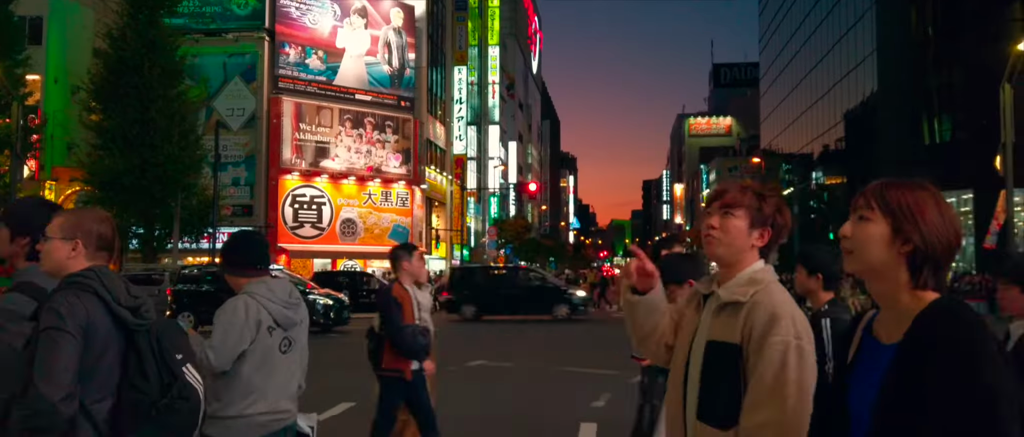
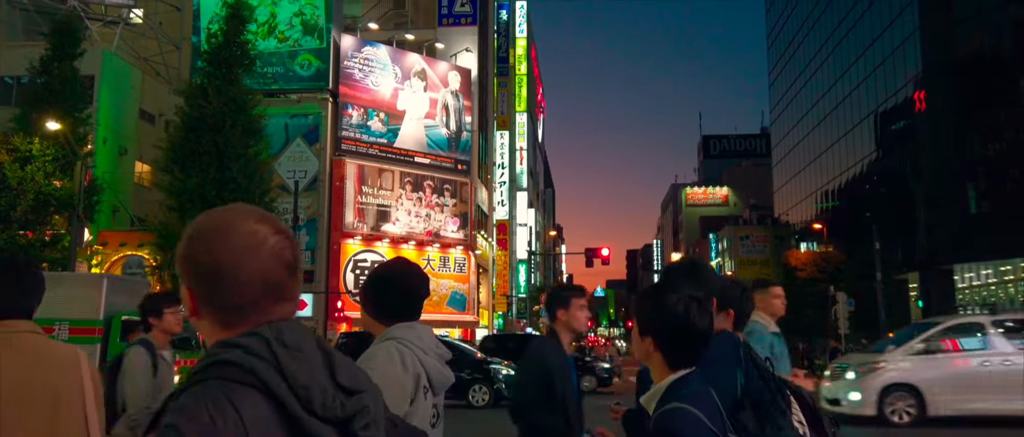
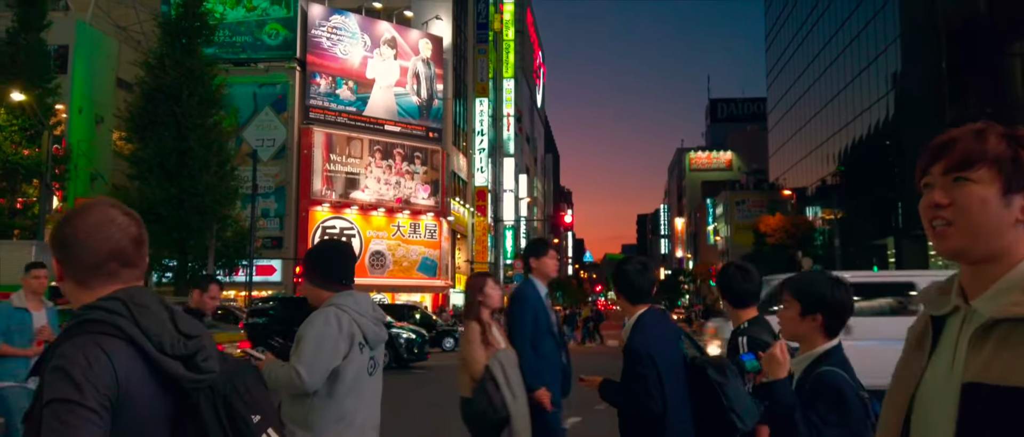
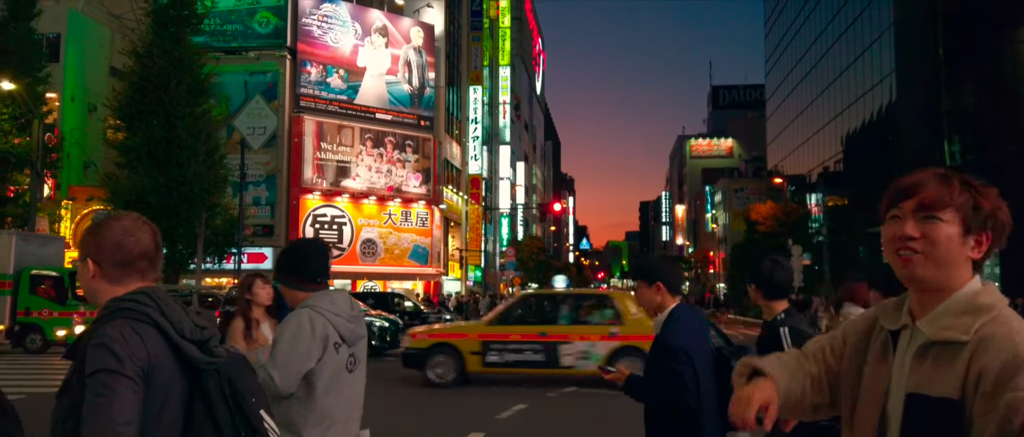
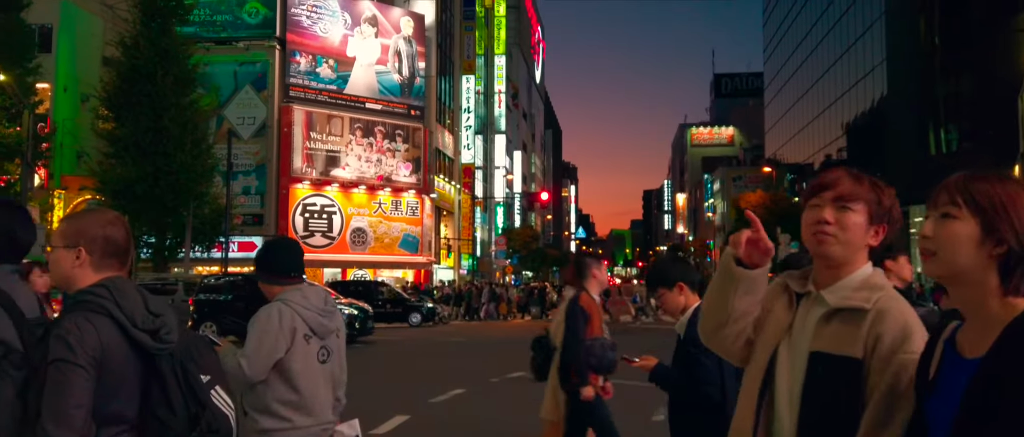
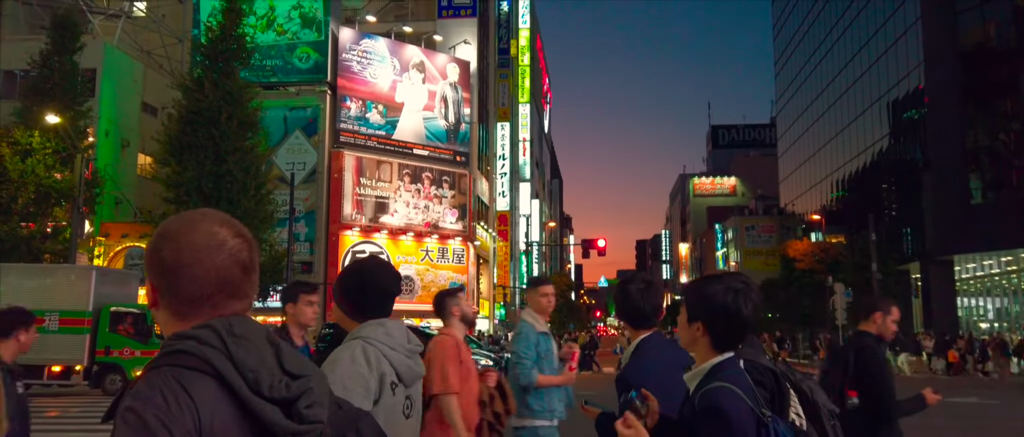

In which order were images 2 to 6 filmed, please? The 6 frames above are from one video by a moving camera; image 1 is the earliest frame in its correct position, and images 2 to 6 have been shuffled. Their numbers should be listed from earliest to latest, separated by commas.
5, 4, 3, 6, 2
